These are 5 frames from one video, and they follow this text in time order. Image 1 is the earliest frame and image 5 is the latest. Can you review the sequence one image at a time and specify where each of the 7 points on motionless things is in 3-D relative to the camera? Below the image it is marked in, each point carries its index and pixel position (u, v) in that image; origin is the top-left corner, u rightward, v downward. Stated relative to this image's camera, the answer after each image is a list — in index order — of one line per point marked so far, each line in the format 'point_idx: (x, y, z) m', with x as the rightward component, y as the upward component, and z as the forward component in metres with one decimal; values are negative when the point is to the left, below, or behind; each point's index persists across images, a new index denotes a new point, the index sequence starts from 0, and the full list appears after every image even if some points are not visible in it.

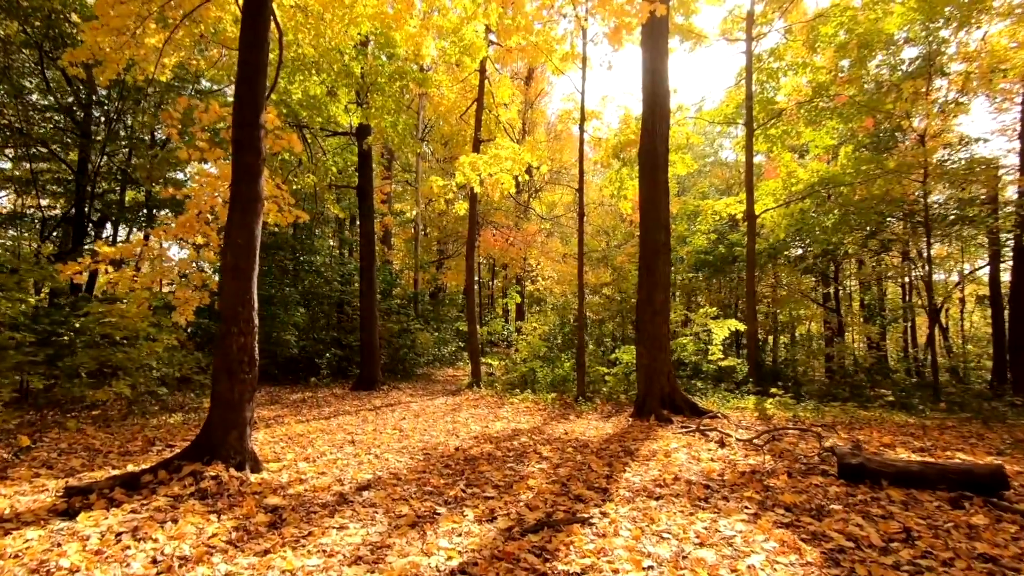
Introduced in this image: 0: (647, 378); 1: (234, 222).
0: (+2.3, -1.5, +7.9) m
1: (-2.4, +0.6, +4.2) m
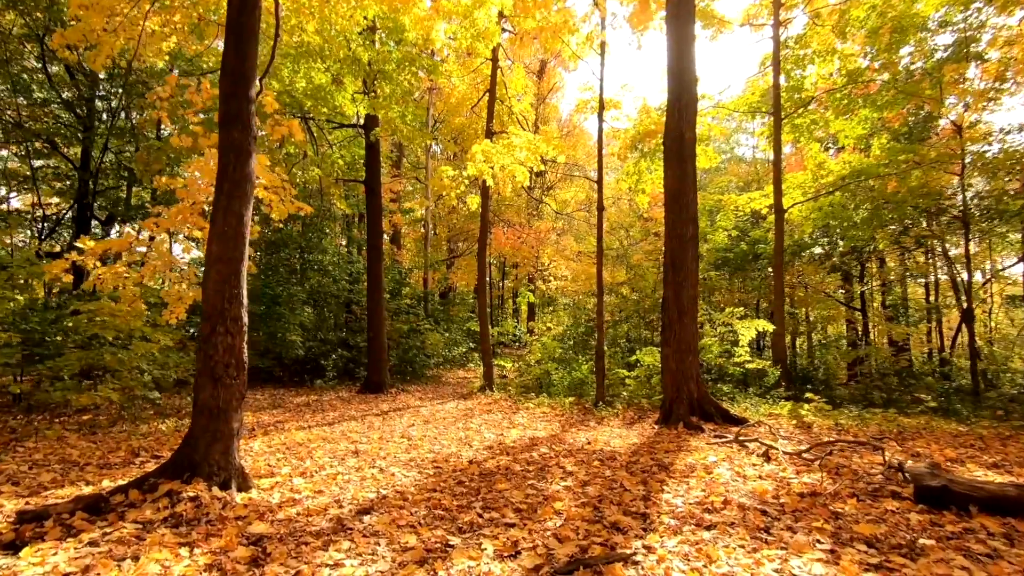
0: (+2.5, -1.5, +7.3) m
1: (-2.3, +0.6, +3.7) m
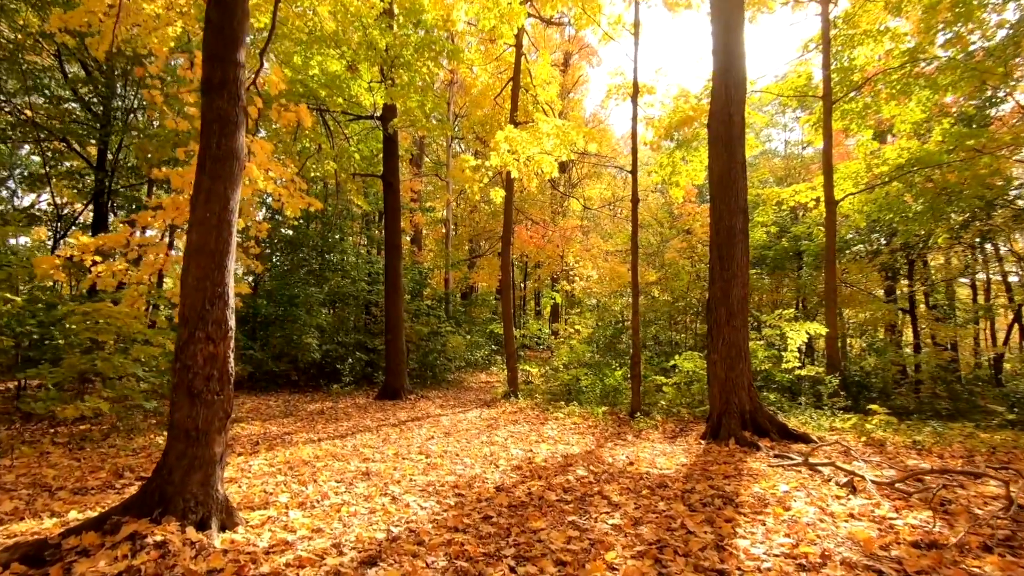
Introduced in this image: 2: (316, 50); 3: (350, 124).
0: (+2.9, -1.4, +6.5) m
1: (-2.0, +0.6, +3.1) m
2: (-3.5, +4.2, +8.5) m
3: (-3.7, +3.7, +10.8) m
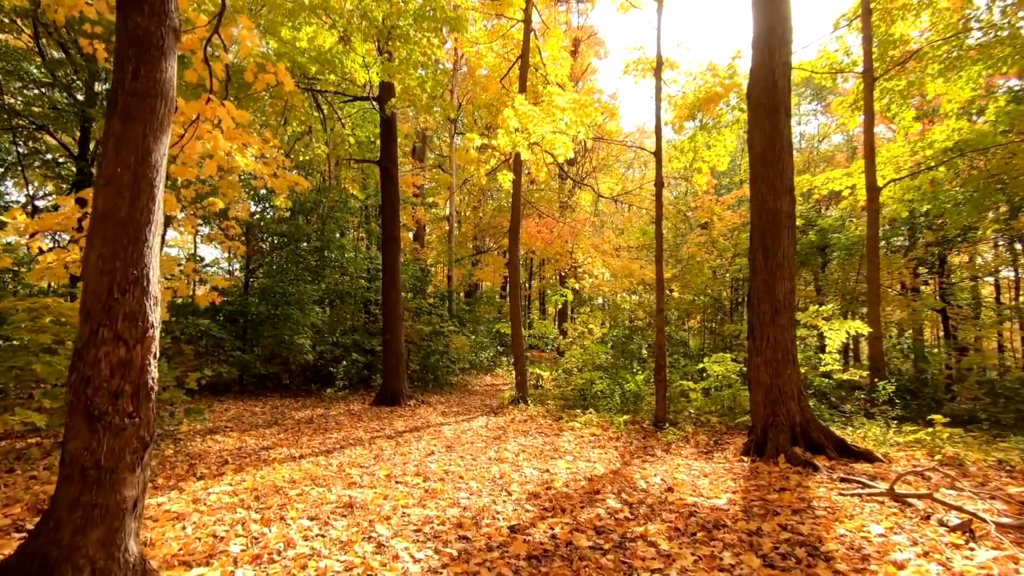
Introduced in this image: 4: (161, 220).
0: (+3.0, -1.4, +5.6) m
1: (-1.9, +0.7, +2.3) m
2: (-3.4, +4.3, +7.7) m
3: (-3.5, +3.8, +10.0) m
4: (-1.8, +0.3, +2.4) m
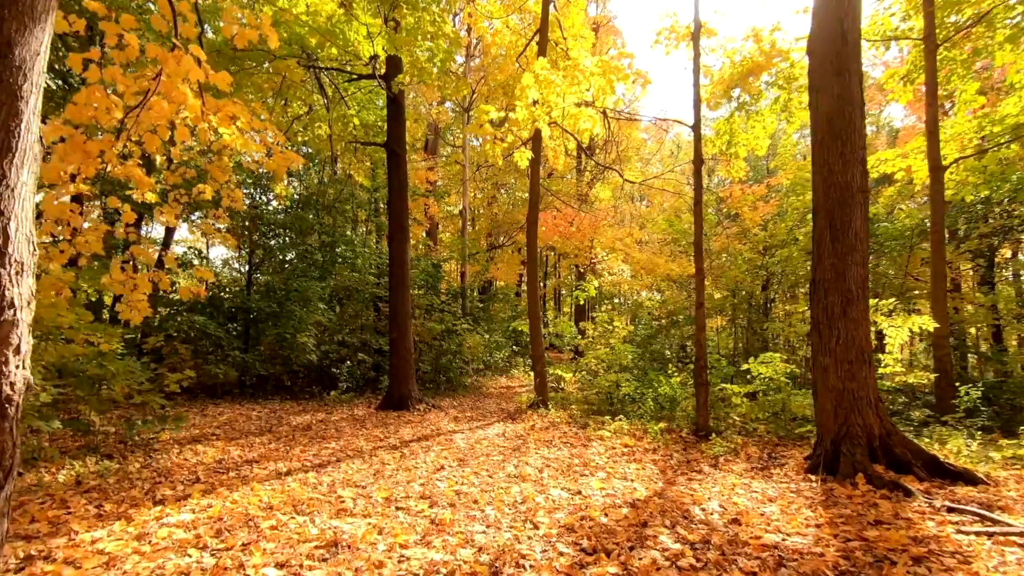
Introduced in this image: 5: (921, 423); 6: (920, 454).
0: (+3.3, -1.2, +4.7) m
1: (-1.8, +0.8, +1.5) m
2: (-3.1, +4.4, +7.0) m
3: (-3.2, +3.9, +9.3) m
4: (-1.6, +0.5, +1.6) m
5: (+5.8, -1.9, +6.7) m
6: (+3.9, -1.6, +4.5) m
